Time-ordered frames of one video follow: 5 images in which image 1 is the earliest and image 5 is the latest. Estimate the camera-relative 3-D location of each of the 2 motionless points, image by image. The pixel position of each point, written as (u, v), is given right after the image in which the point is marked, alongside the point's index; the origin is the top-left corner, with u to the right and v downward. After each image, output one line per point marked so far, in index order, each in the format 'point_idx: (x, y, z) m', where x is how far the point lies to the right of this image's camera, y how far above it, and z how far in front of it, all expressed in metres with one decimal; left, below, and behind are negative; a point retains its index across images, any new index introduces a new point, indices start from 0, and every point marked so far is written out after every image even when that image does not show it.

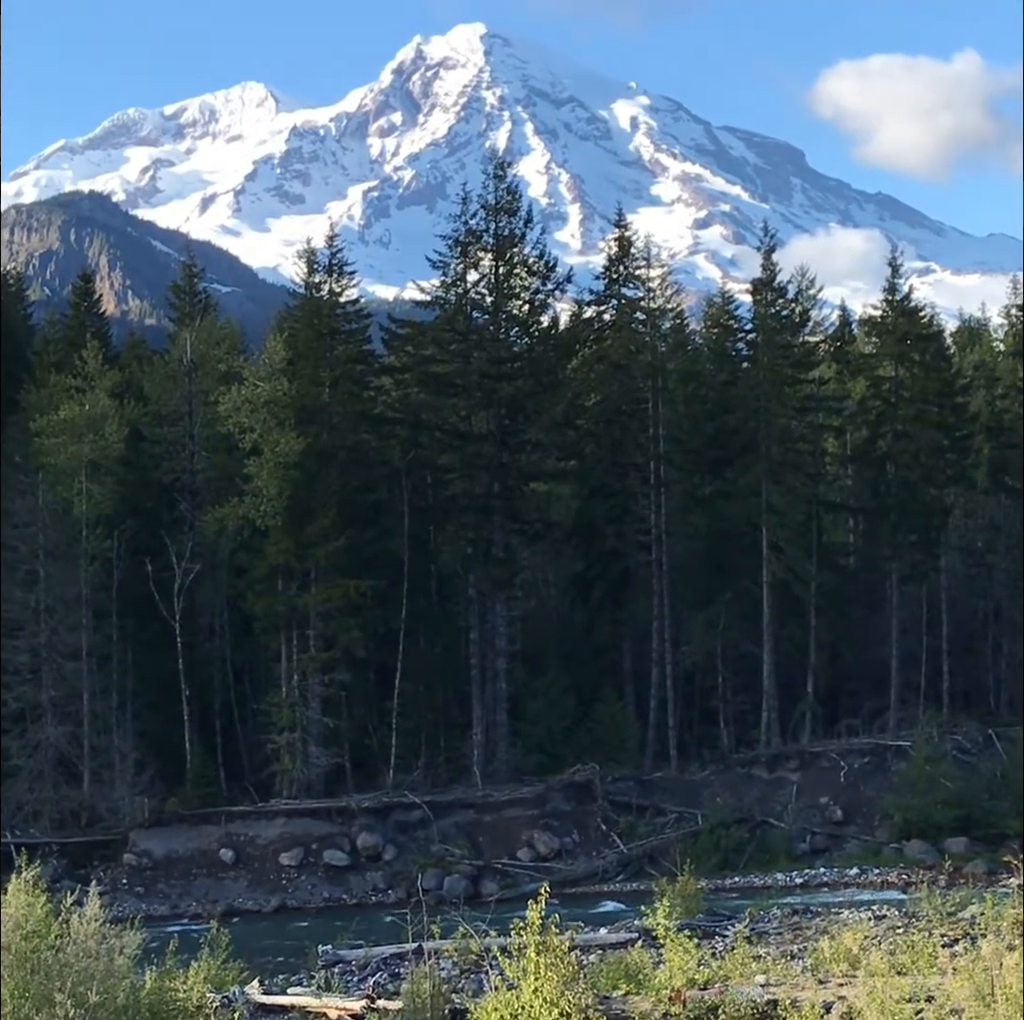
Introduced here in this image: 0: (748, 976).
0: (+2.8, -5.4, +14.8) m
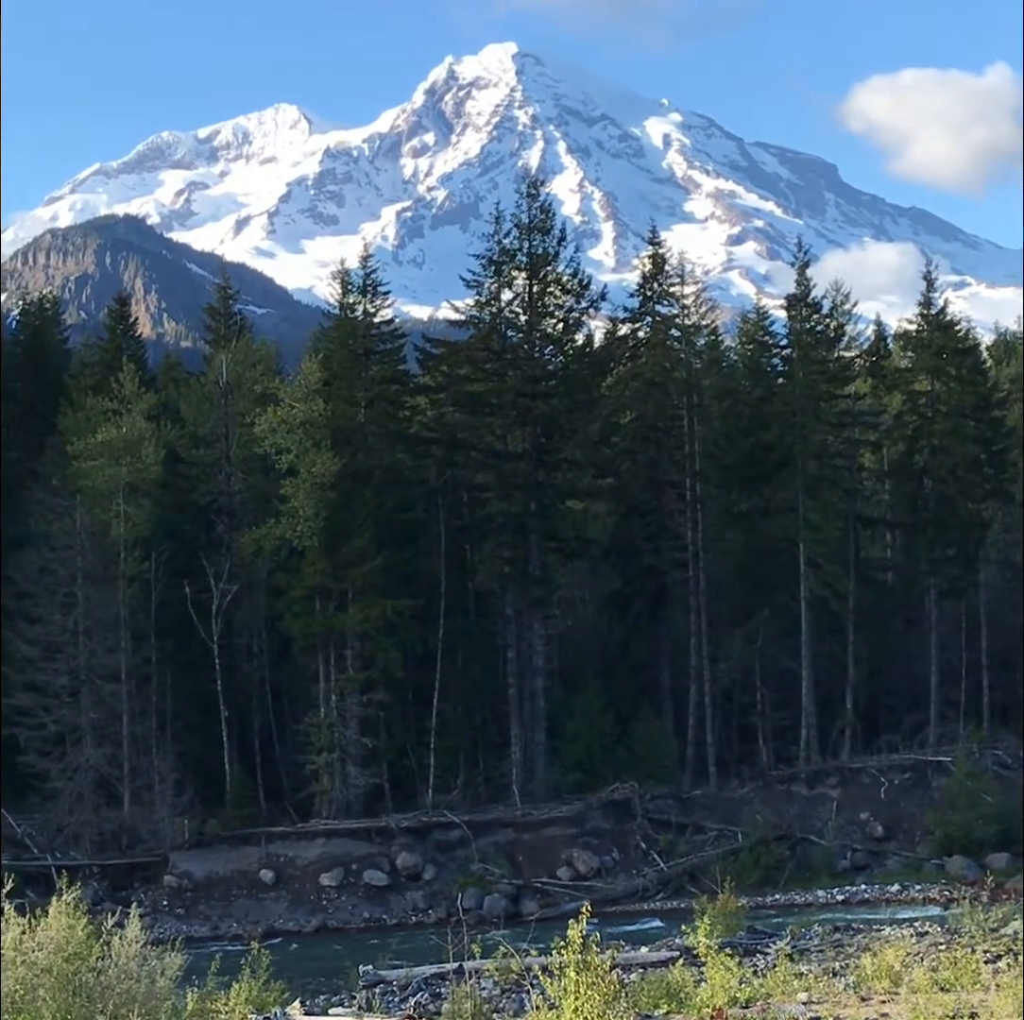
0: (+3.3, -5.6, +14.8) m
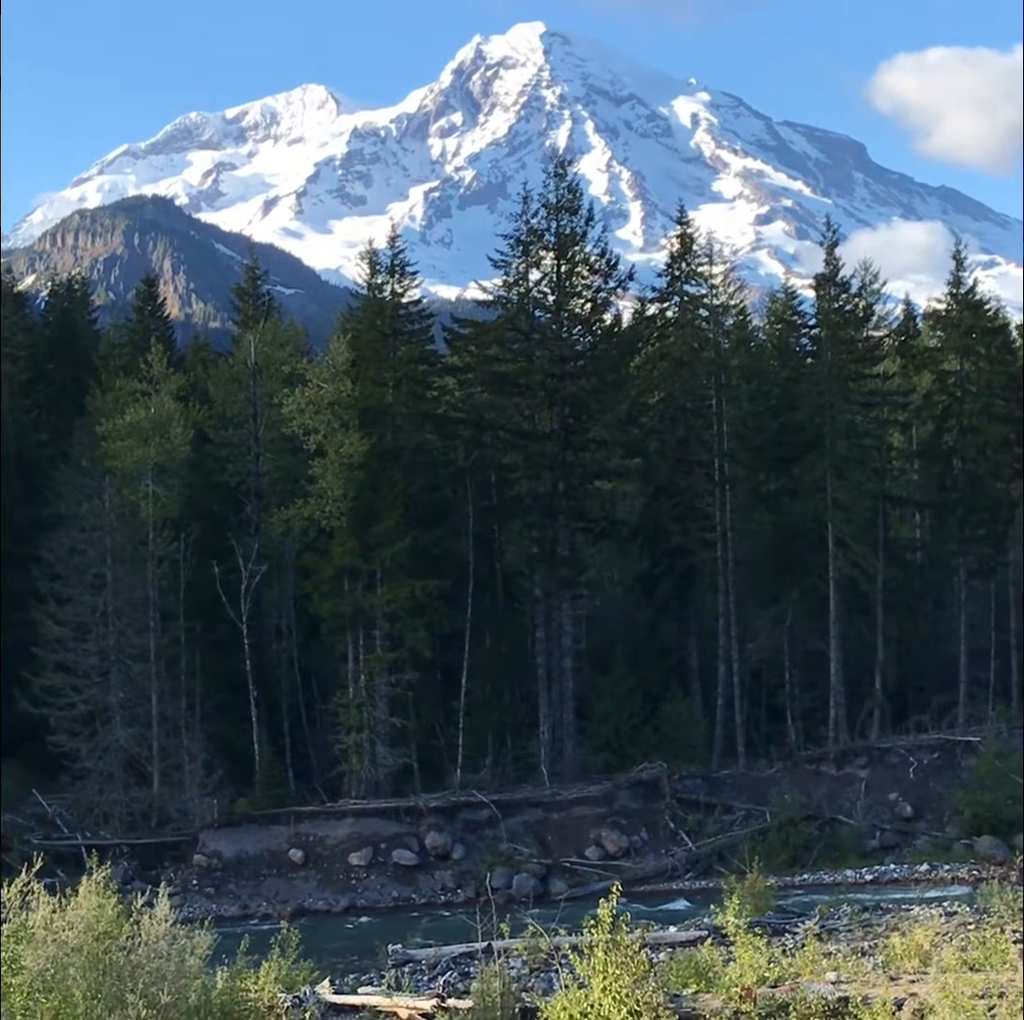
0: (+3.7, -5.3, +14.8) m
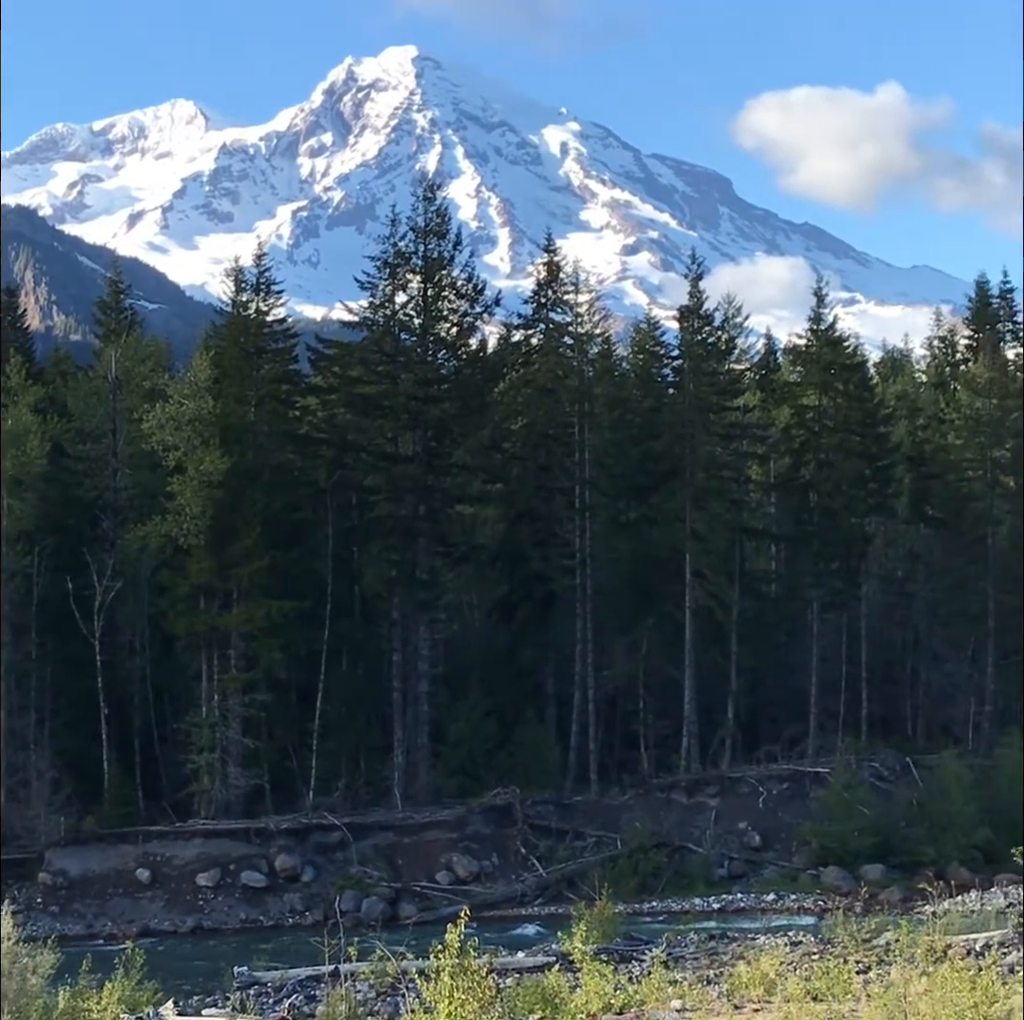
0: (+1.8, -5.7, +14.9) m
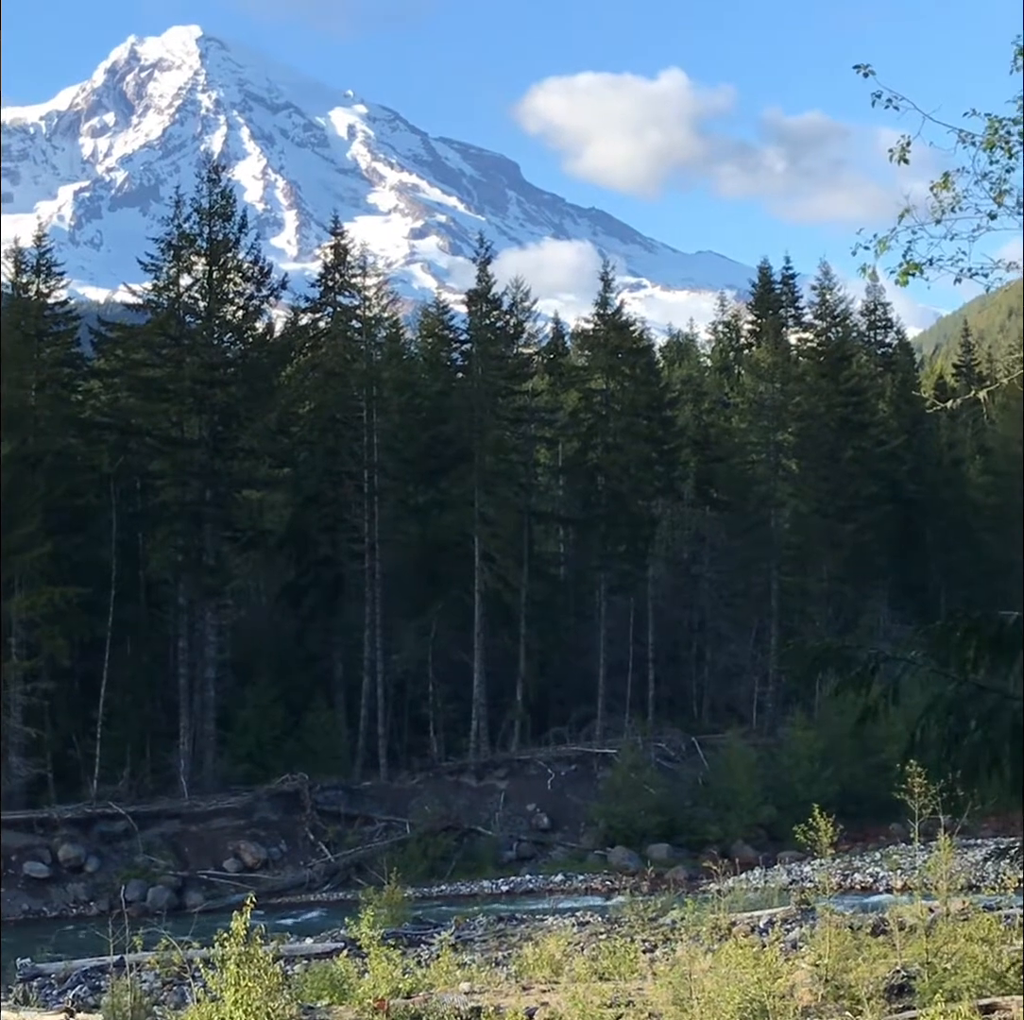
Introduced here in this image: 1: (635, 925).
0: (-0.8, -5.5, +14.9) m
1: (+1.6, -5.4, +16.7) m
